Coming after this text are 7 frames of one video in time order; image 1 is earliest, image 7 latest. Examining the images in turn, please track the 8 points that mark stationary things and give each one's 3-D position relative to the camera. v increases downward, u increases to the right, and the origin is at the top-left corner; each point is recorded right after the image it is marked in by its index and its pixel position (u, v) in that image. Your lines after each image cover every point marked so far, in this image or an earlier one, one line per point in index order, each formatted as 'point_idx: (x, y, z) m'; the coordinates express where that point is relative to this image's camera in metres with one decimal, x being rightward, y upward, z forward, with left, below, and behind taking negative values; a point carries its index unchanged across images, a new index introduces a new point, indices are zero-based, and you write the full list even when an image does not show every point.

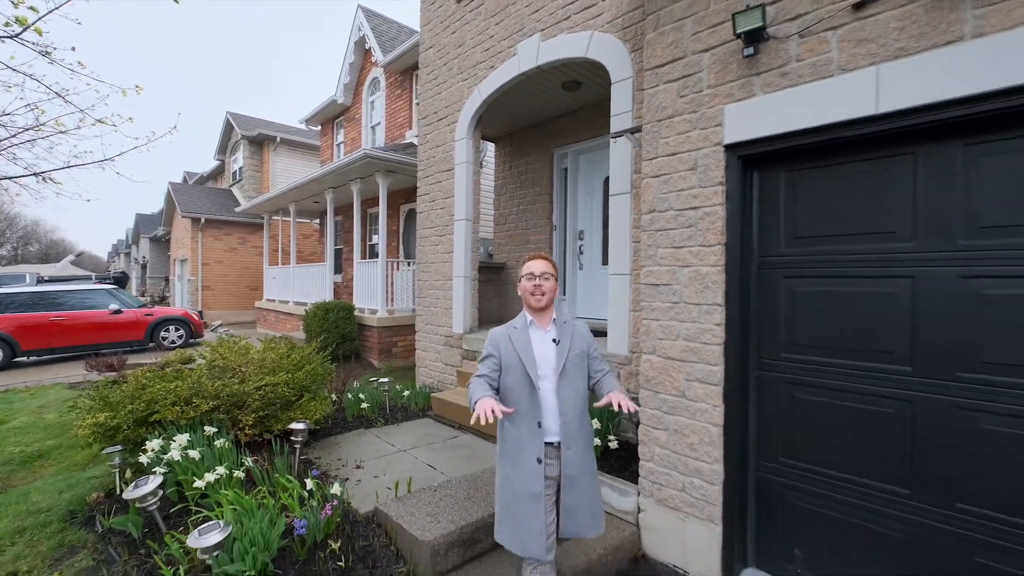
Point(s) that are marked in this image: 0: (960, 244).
0: (+2.0, +0.2, +2.0) m
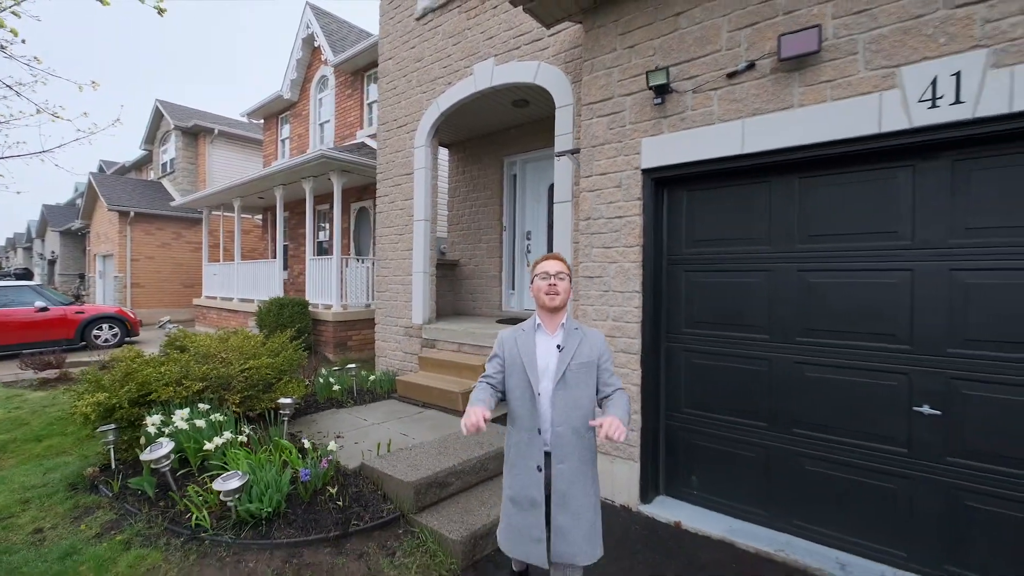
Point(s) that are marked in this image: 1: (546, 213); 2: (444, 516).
0: (+1.8, +0.3, +2.9) m
1: (+0.5, +1.1, +6.8) m
2: (-0.5, -1.5, +3.0) m
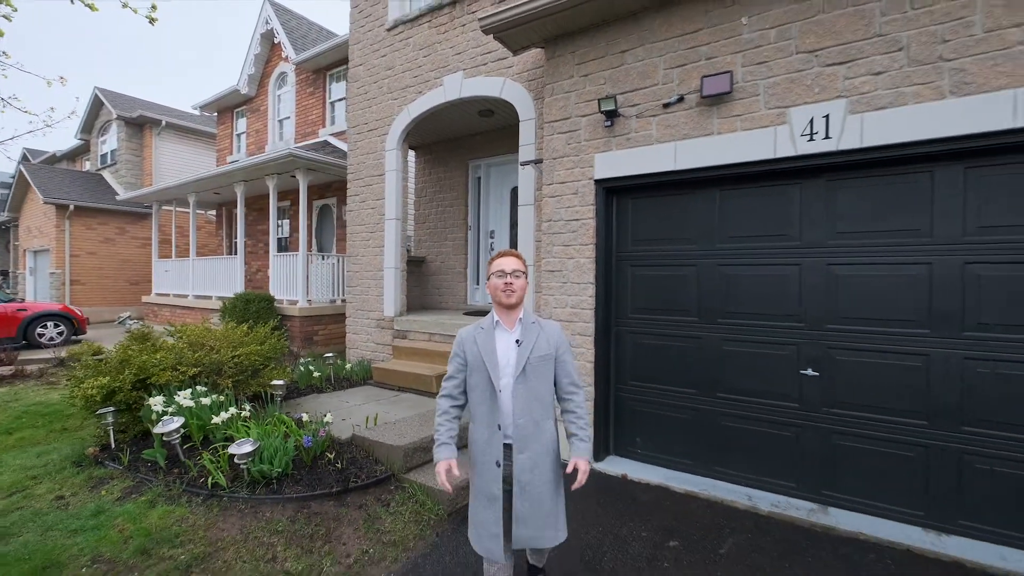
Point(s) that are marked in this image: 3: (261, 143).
0: (+1.6, +0.3, +3.6) m
1: (-0.1, +1.2, +7.4) m
2: (-0.6, -1.4, +3.5) m
3: (-7.4, +4.2, +13.3) m
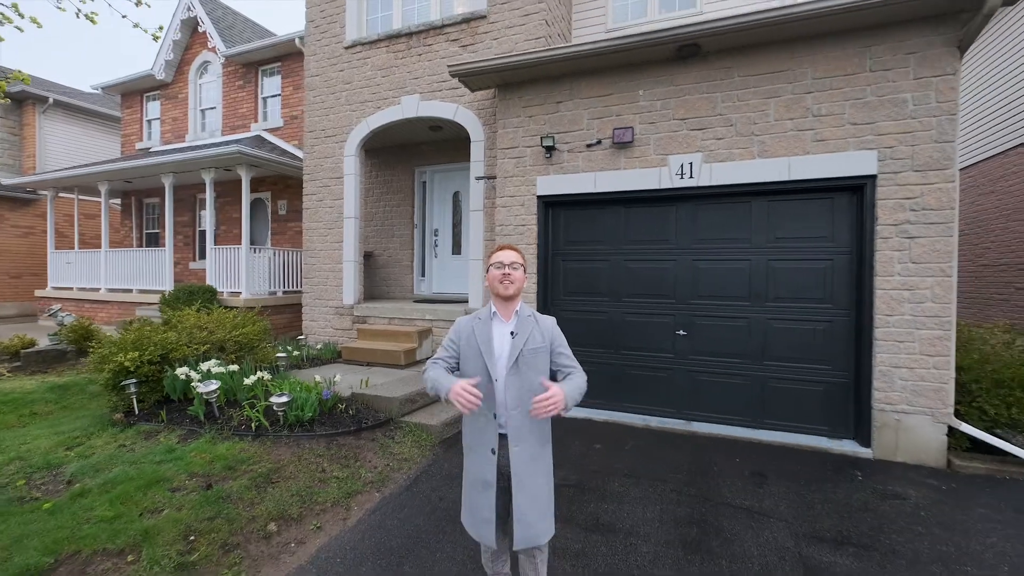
0: (+1.3, +0.5, +5.2) m
1: (-1.1, +1.4, +8.5) m
2: (-0.9, -1.3, +4.6) m
3: (-9.4, +4.4, +12.9) m
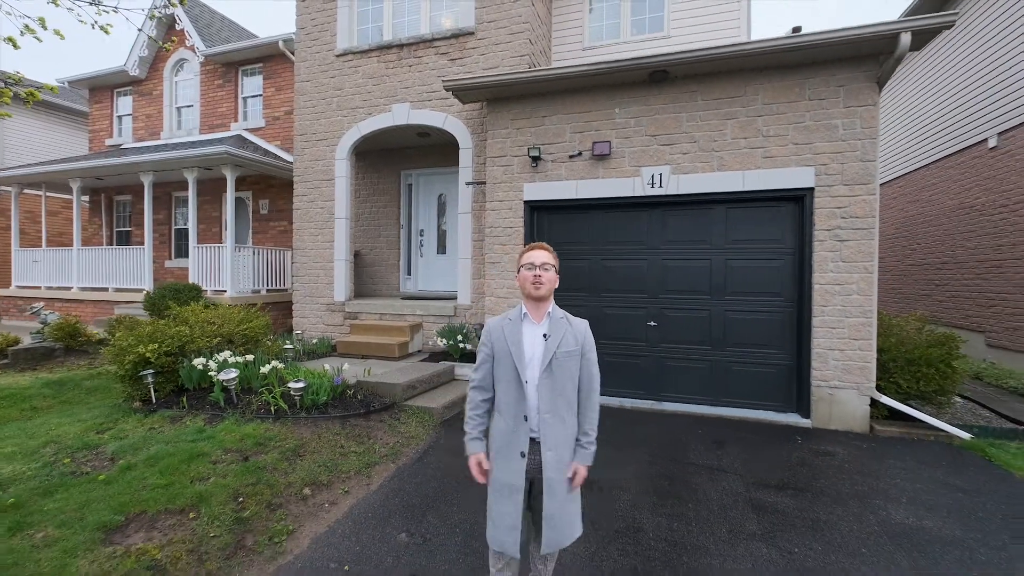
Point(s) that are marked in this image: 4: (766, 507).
0: (+1.1, +0.5, +5.8) m
1: (-1.5, +1.4, +9.0) m
2: (-1.0, -1.2, +5.1) m
3: (-10.1, +4.5, +12.8) m
4: (+1.8, -1.6, +3.2) m
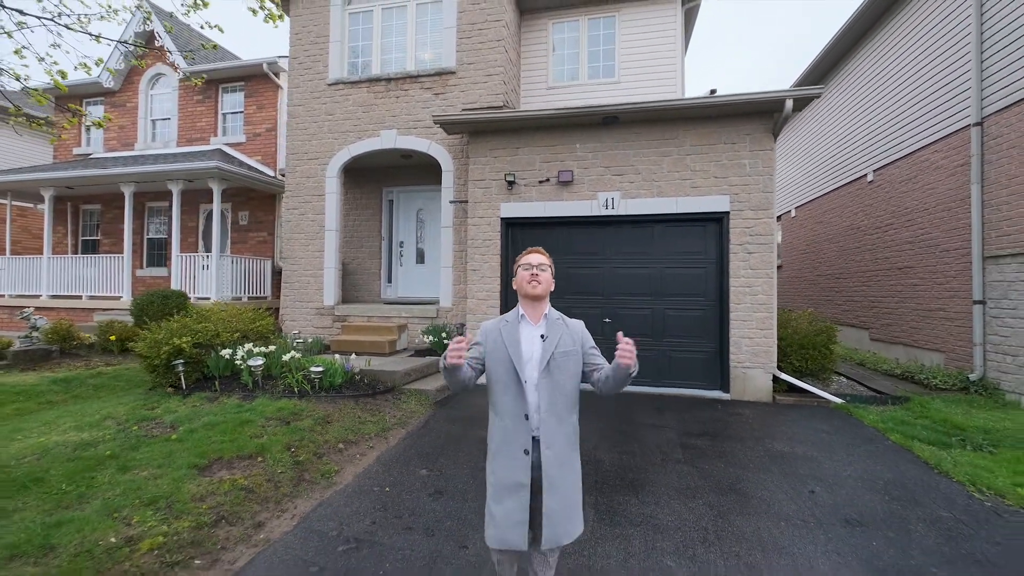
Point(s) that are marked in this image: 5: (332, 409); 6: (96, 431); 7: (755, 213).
0: (+0.8, +0.5, +7.0) m
1: (-2.1, +1.3, +9.9) m
2: (-1.3, -1.3, +6.0) m
3: (-11.0, +4.2, +13.0) m
4: (+1.7, -1.5, +4.4) m
5: (-1.9, -1.3, +4.9) m
6: (-3.8, -1.3, +4.2) m
7: (+3.3, +1.0, +6.2) m
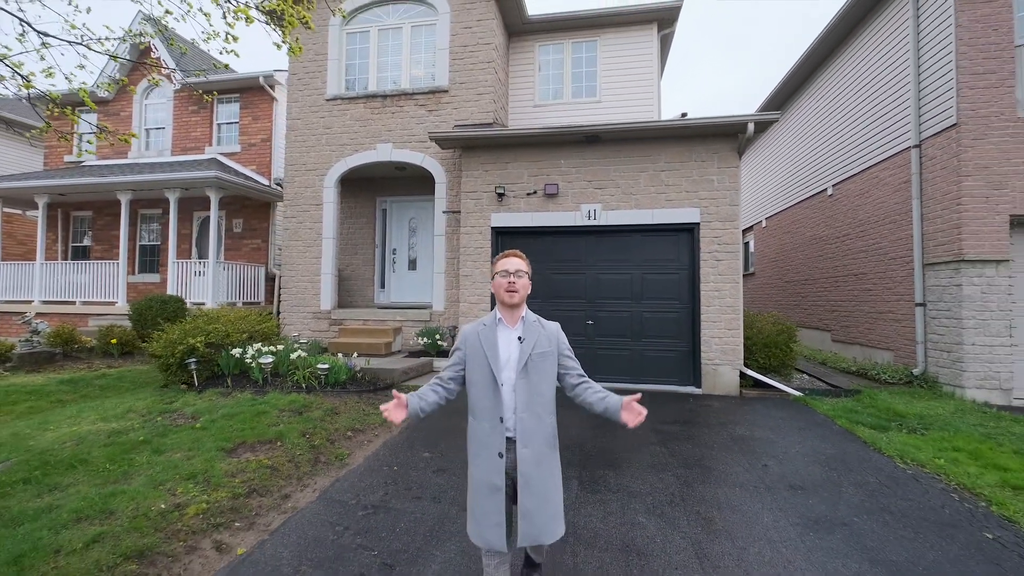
0: (+0.6, +0.4, +7.5) m
1: (-2.4, +1.2, +10.4) m
2: (-1.4, -1.3, +6.4) m
3: (-11.4, +4.1, +13.2) m
4: (+1.6, -1.6, +5.0) m
5: (-2.0, -1.3, +5.3) m
6: (-3.9, -1.3, +4.5) m
7: (+3.1, +1.0, +6.8) m
